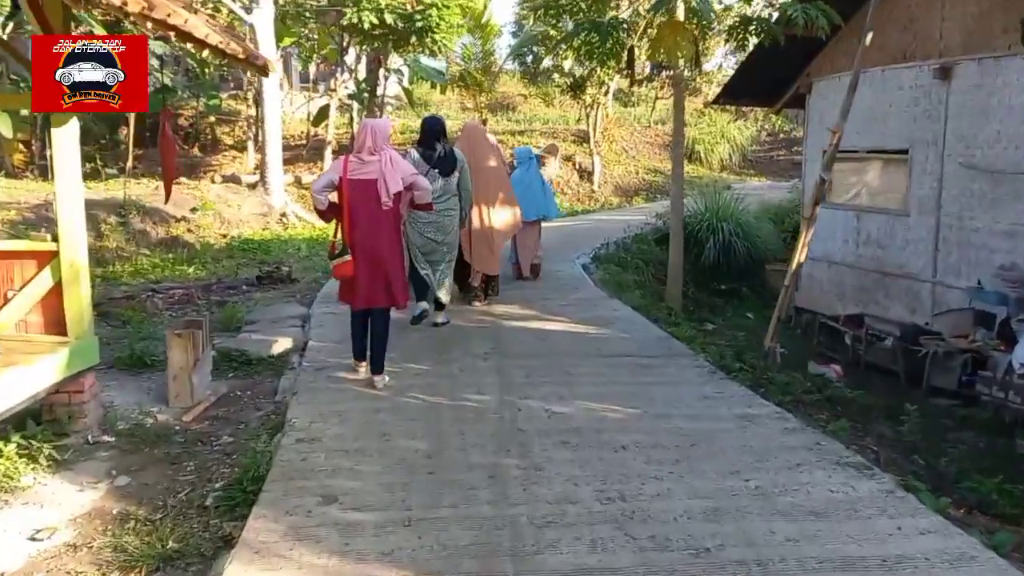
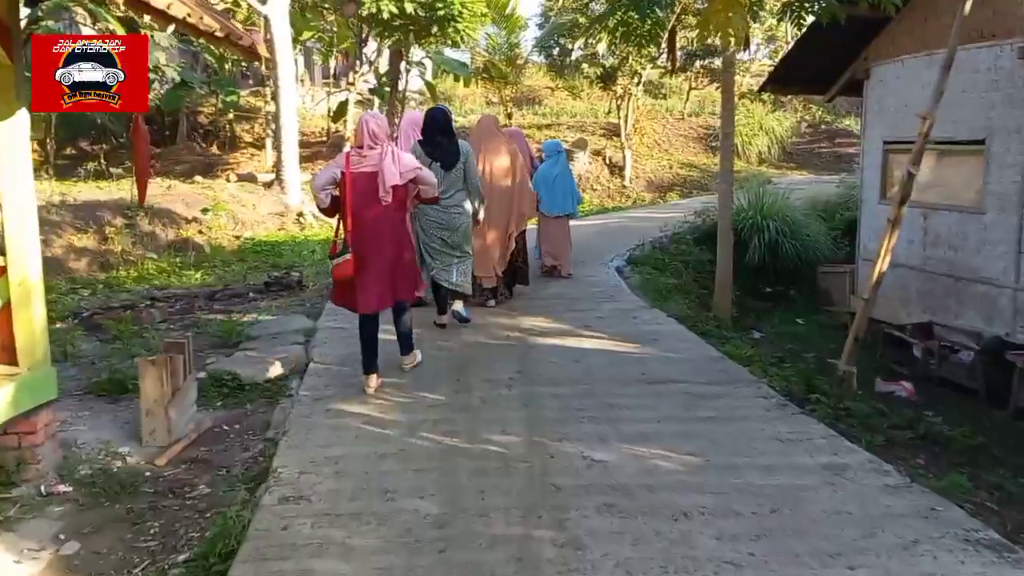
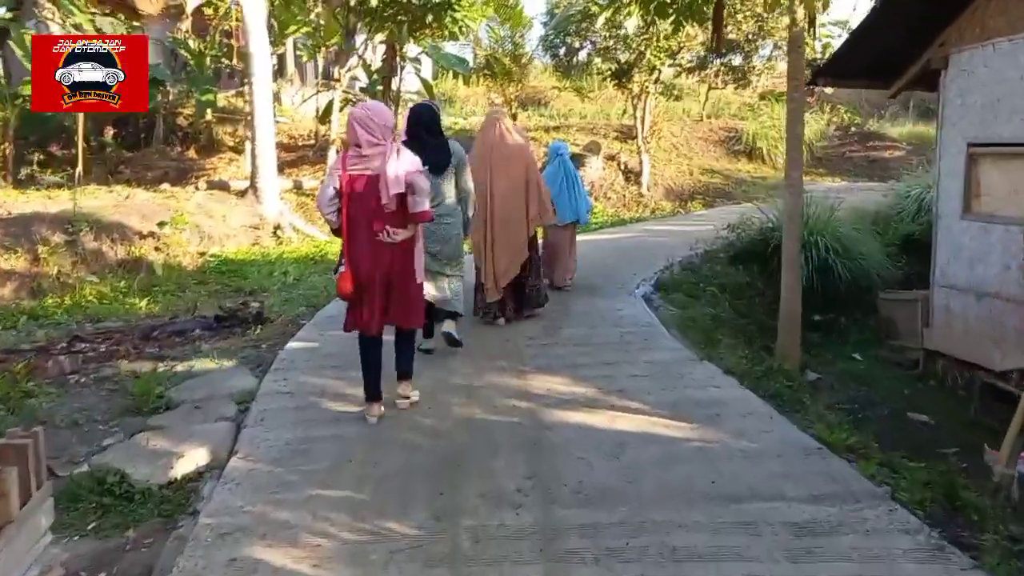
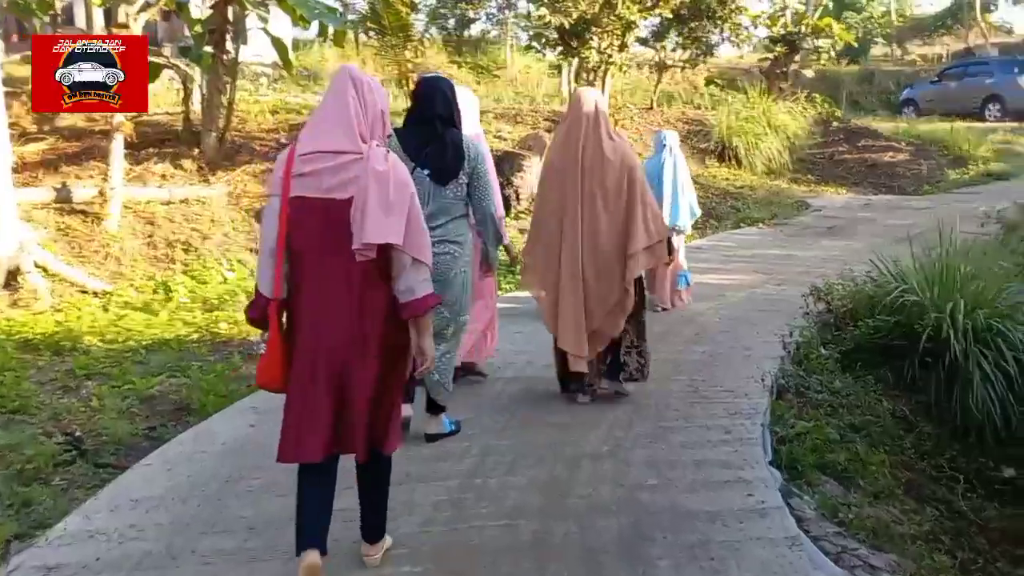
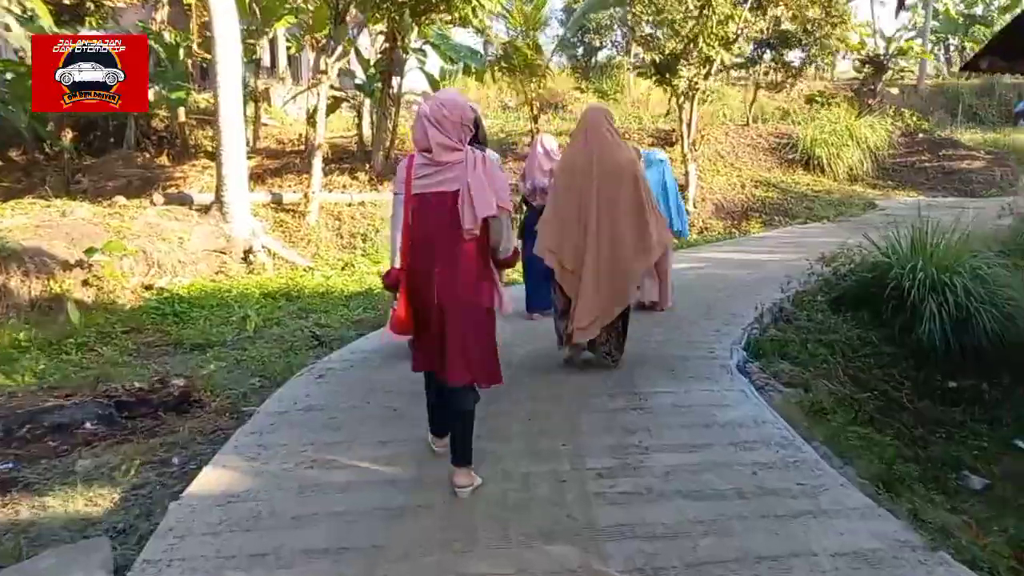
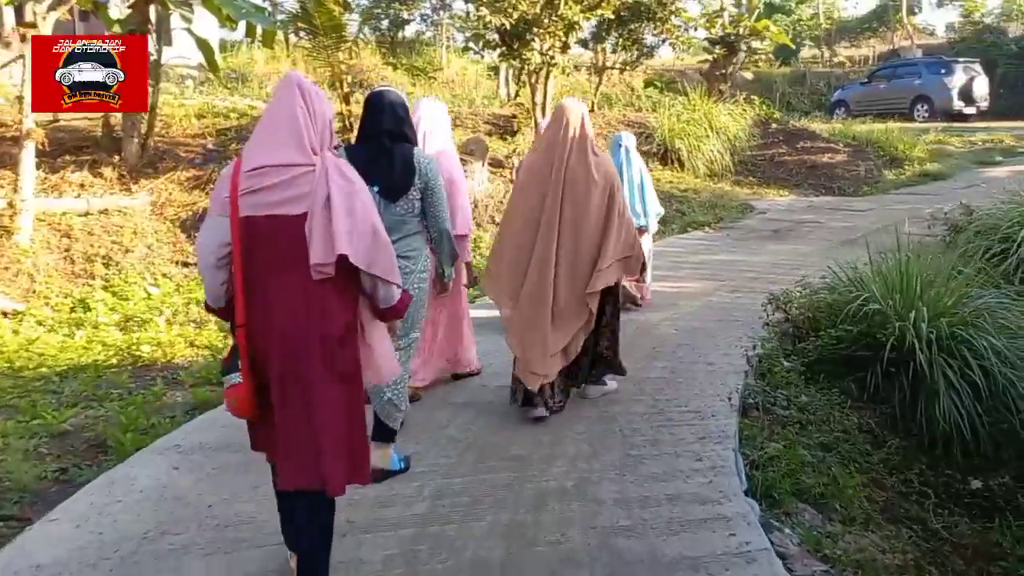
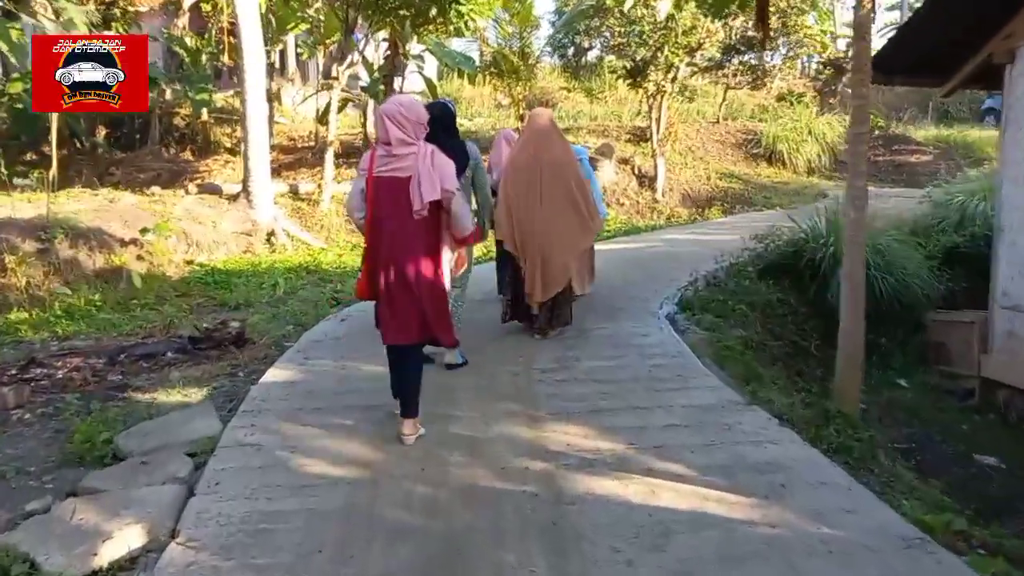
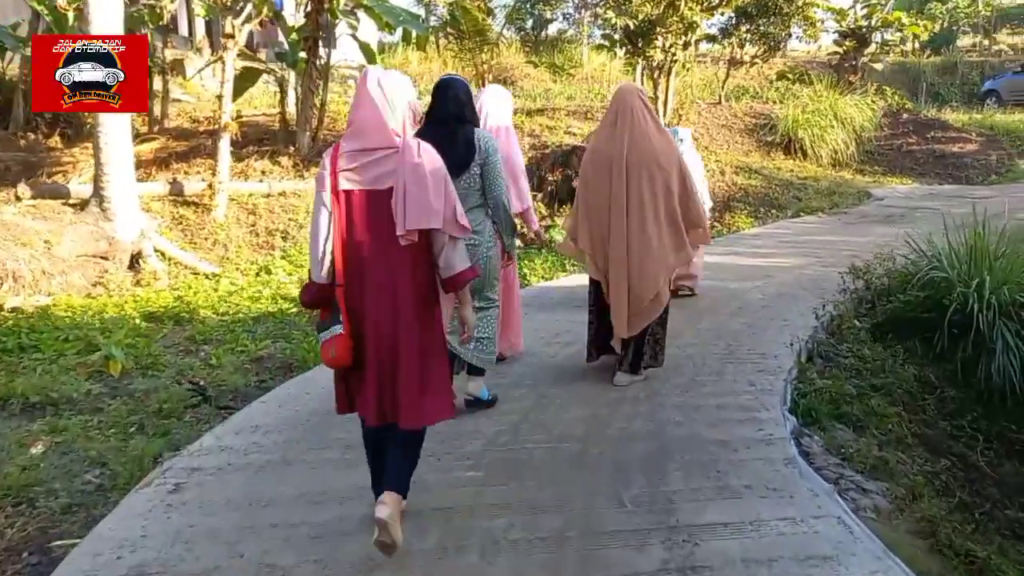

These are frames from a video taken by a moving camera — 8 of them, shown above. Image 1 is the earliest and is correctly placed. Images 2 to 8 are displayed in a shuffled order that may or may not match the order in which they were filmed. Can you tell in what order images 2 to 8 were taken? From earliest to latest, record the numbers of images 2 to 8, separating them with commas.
2, 3, 7, 5, 8, 4, 6
